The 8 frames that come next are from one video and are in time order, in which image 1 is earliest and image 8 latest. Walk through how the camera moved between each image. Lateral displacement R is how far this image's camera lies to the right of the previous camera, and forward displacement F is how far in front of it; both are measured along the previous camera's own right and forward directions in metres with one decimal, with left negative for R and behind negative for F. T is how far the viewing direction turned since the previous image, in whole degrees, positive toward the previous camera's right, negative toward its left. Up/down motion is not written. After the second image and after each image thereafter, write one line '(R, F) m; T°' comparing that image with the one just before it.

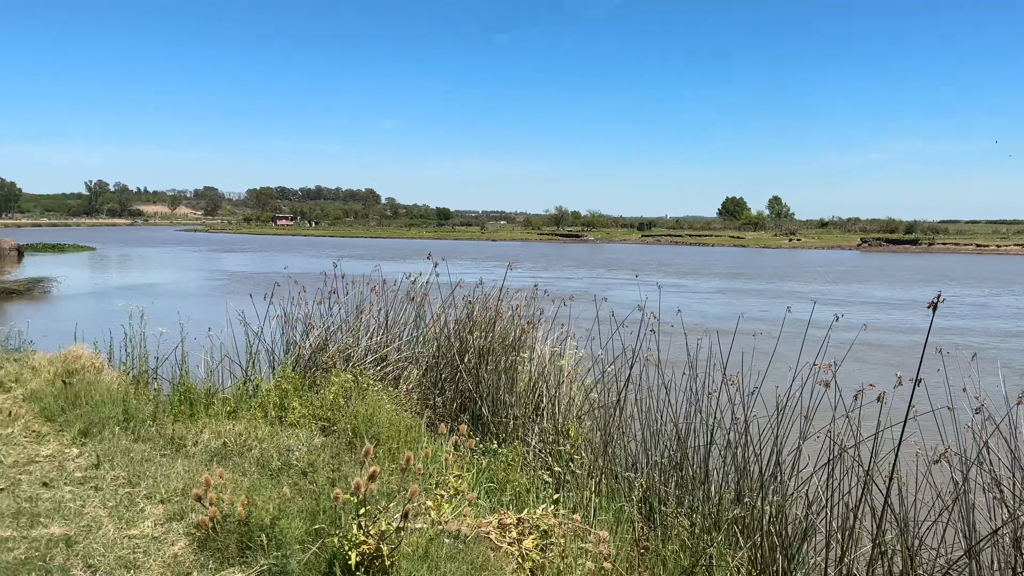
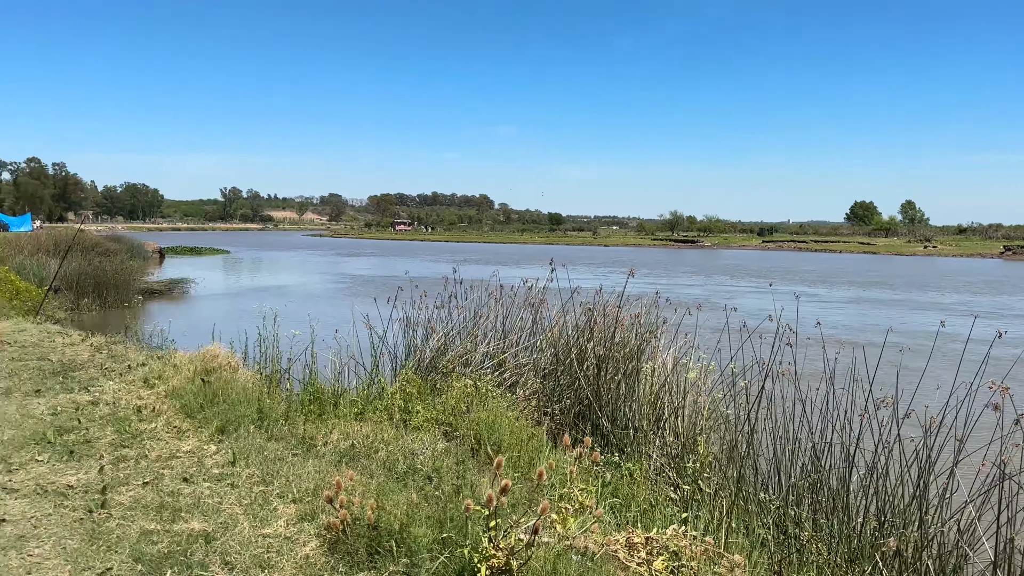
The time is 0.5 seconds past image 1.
(-0.1, +0.1) m; -8°
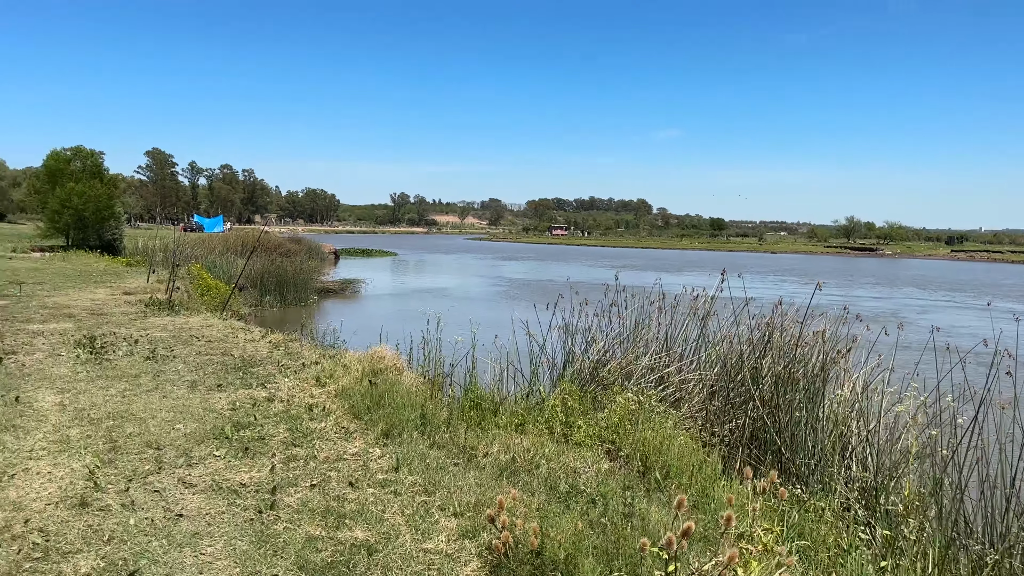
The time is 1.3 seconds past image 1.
(-0.1, +0.3) m; -11°
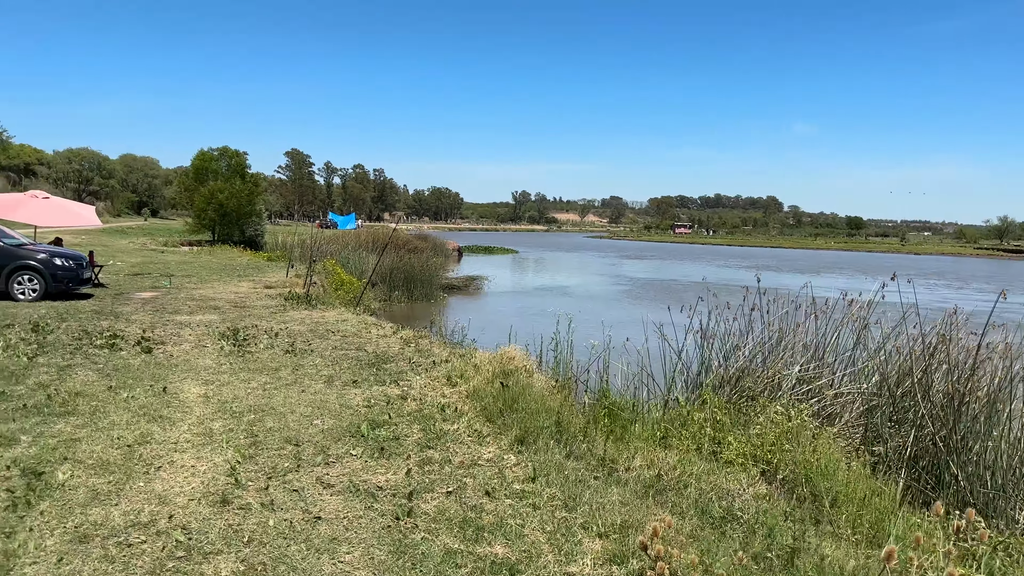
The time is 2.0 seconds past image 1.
(-0.2, +0.3) m; -9°
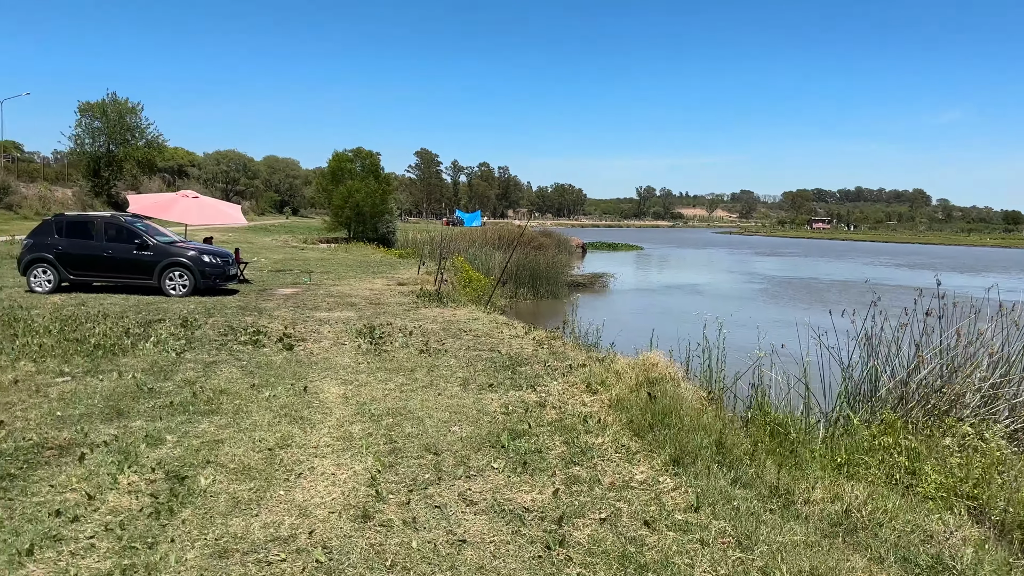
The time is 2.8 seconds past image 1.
(-0.2, +0.4) m; -9°
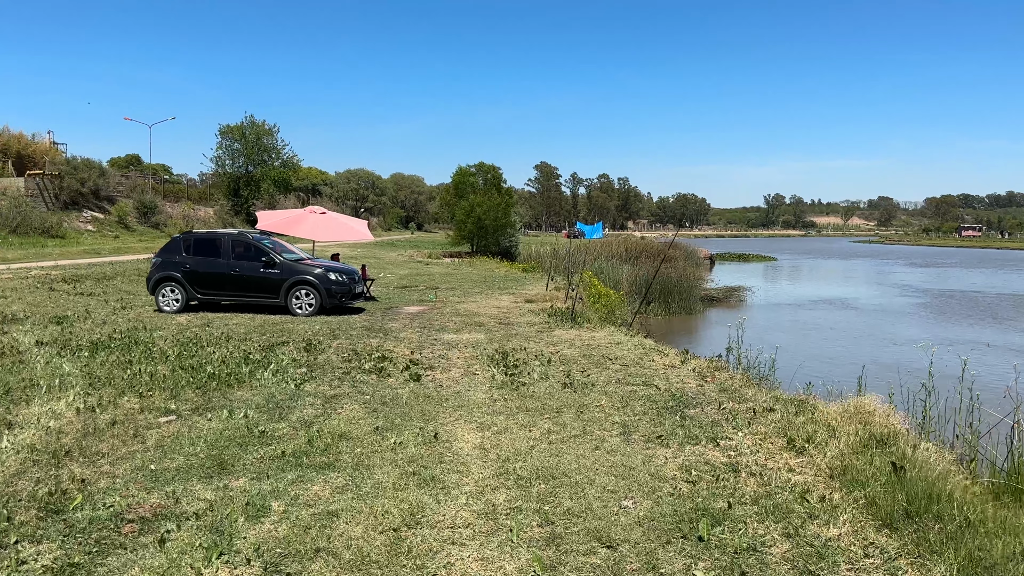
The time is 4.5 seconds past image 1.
(-0.4, +1.3) m; -8°
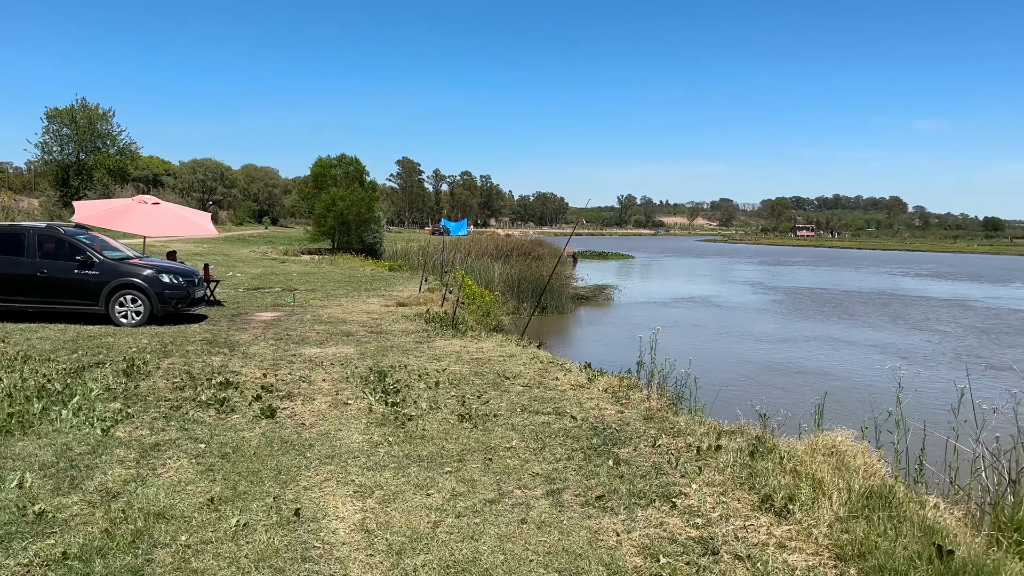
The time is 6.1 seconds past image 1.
(-0.2, +1.6) m; +10°
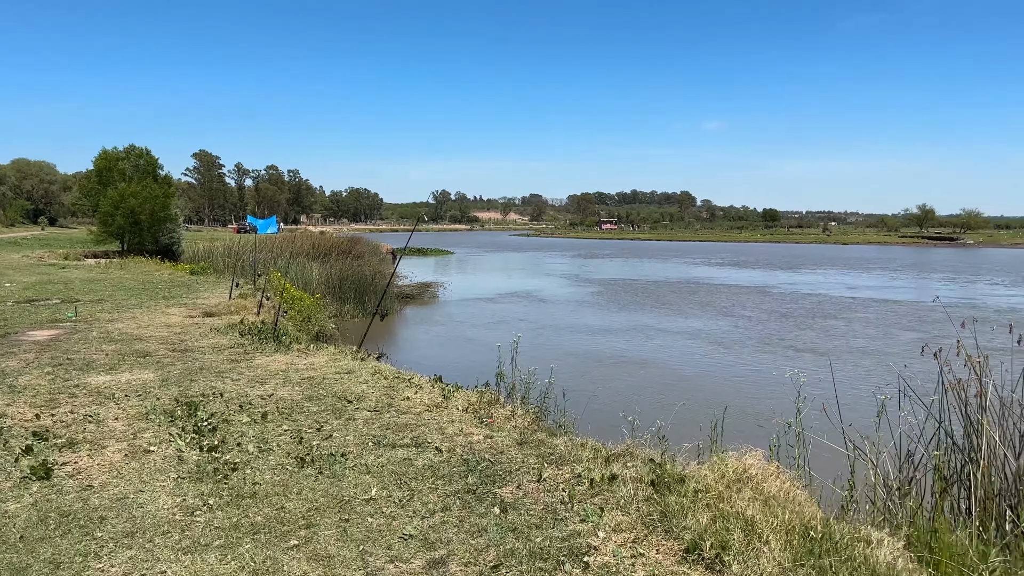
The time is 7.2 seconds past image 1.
(-0.2, +1.0) m; +13°
